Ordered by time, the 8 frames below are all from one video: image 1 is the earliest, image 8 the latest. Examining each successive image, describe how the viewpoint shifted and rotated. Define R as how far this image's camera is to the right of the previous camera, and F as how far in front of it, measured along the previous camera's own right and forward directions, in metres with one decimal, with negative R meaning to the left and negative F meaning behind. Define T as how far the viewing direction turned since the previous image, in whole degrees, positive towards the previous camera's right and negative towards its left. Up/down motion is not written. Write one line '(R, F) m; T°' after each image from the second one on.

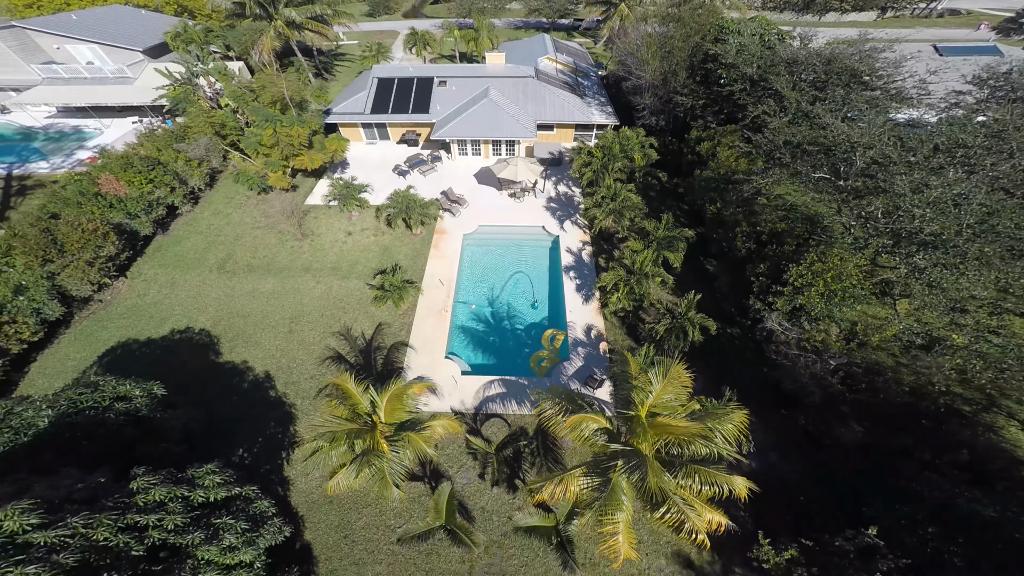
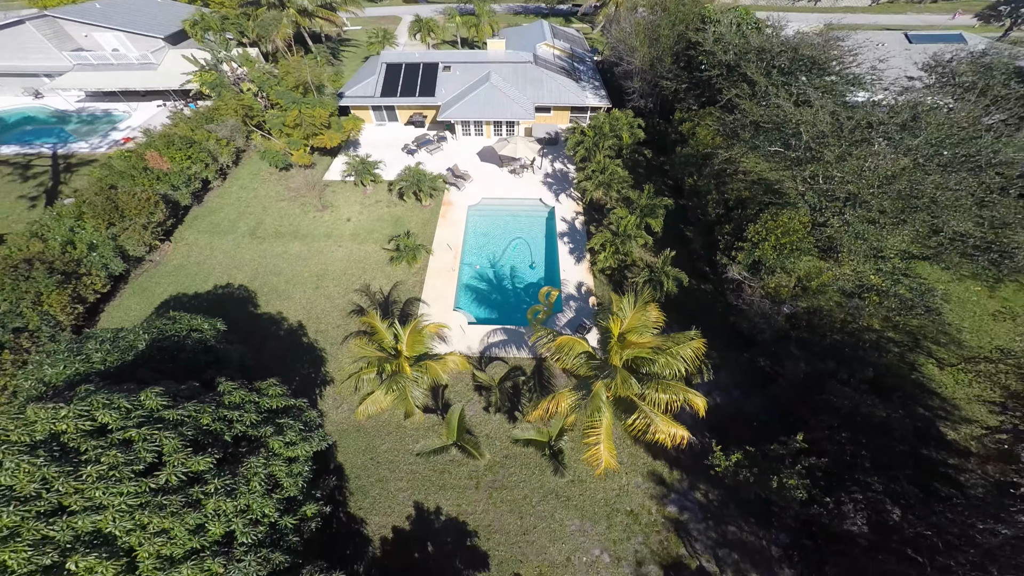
(0.0, -2.2) m; 0°
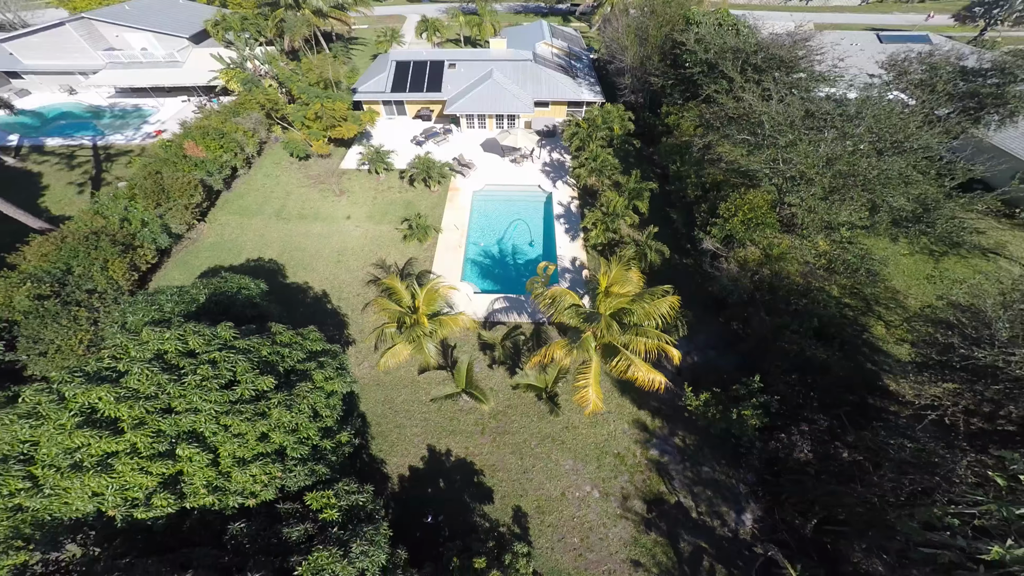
(0.0, -2.2) m; 0°
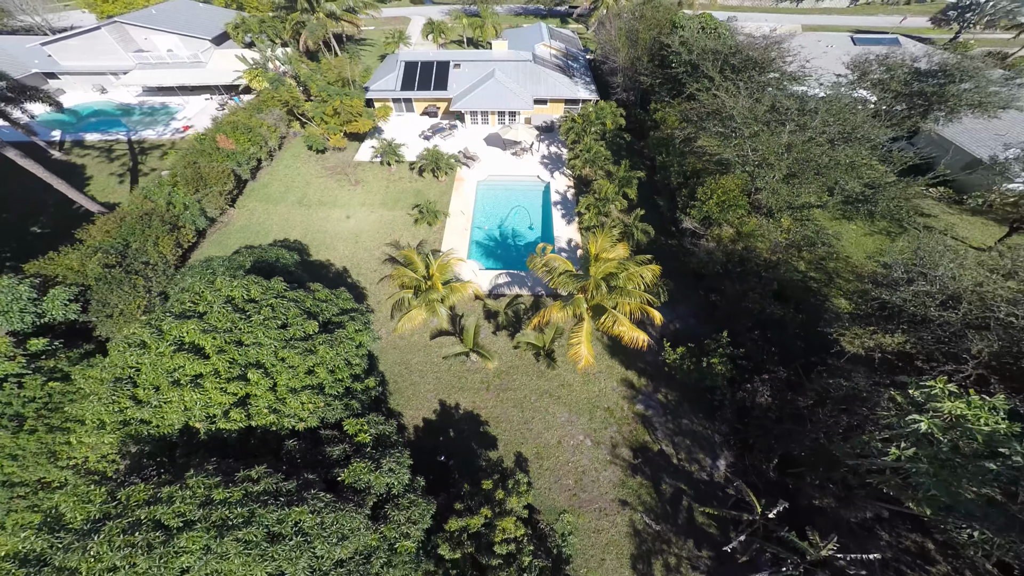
(-0.1, -2.3) m; 0°
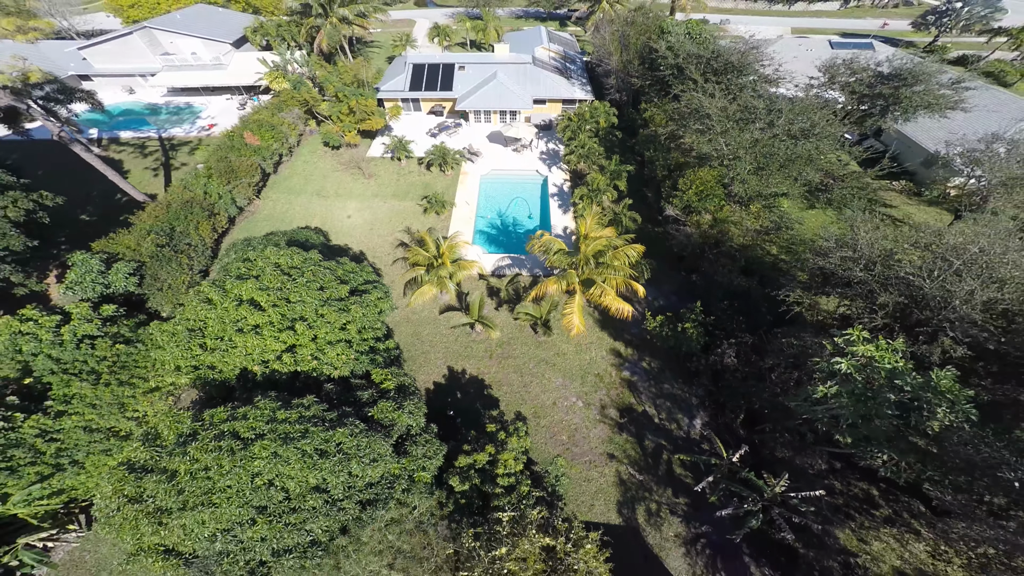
(0.0, -2.4) m; 0°
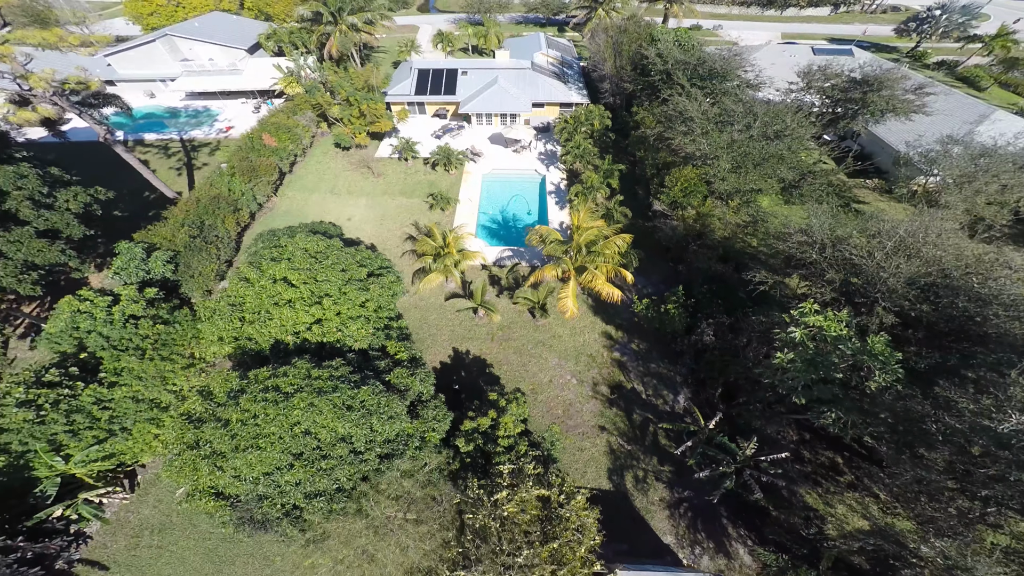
(0.0, -2.0) m; 0°
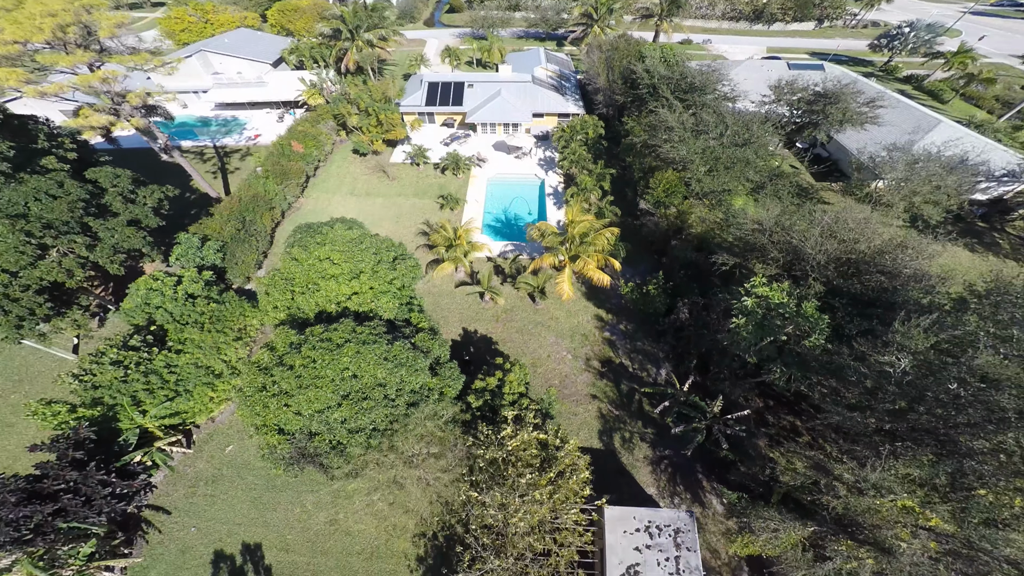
(-0.1, -3.3) m; 0°
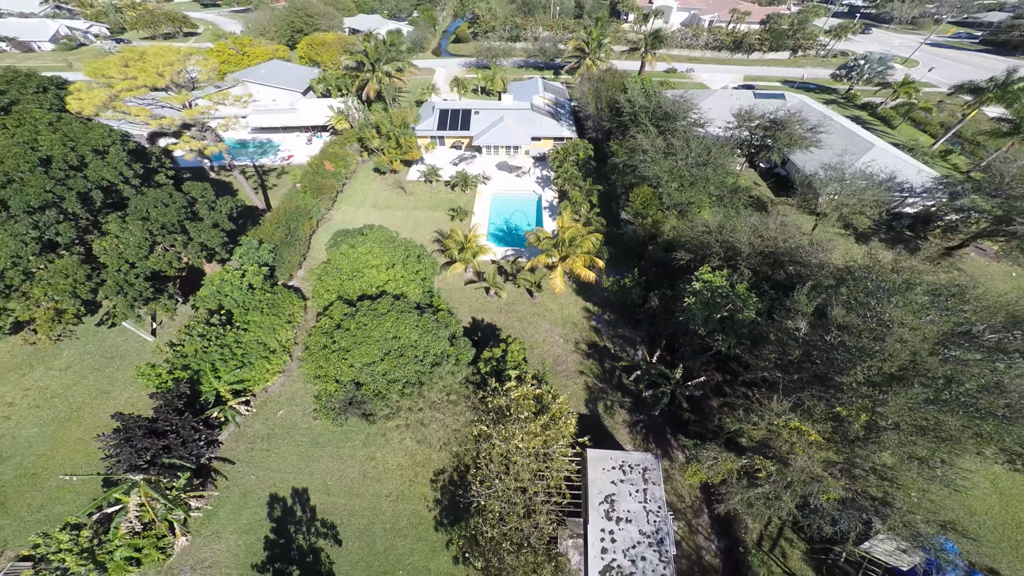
(0.0, -5.1) m; 0°
